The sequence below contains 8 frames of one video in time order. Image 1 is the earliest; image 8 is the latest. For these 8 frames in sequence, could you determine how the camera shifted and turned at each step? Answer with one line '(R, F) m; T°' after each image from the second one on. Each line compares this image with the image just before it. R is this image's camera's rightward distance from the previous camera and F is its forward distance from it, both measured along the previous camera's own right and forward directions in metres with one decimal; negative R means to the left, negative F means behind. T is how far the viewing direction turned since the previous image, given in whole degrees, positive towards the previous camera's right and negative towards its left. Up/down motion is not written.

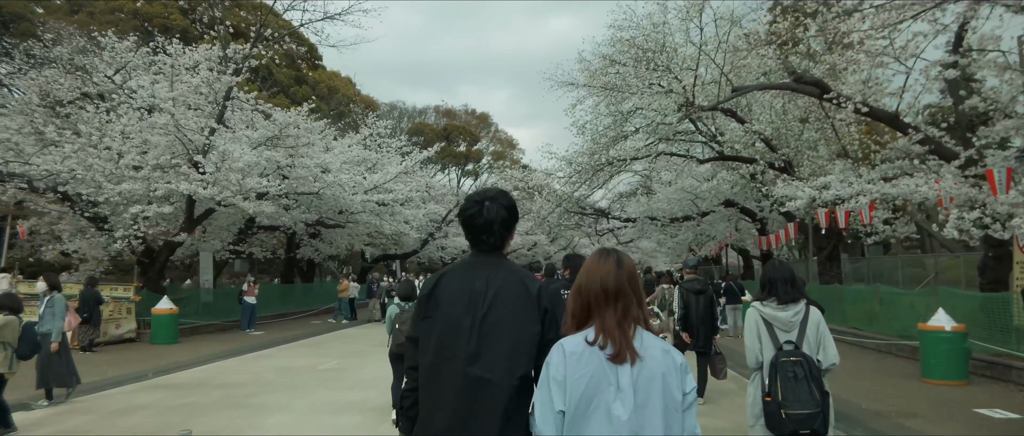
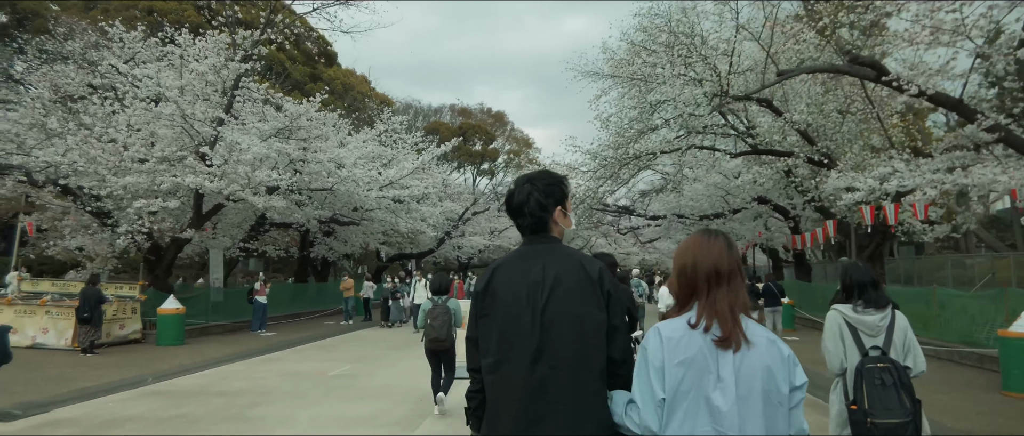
(-0.2, +0.9) m; -1°
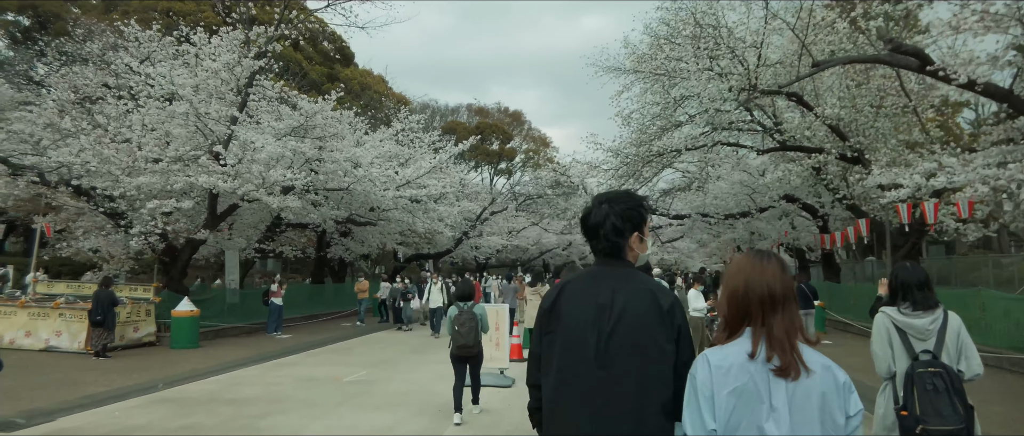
(-0.1, +0.4) m; -2°
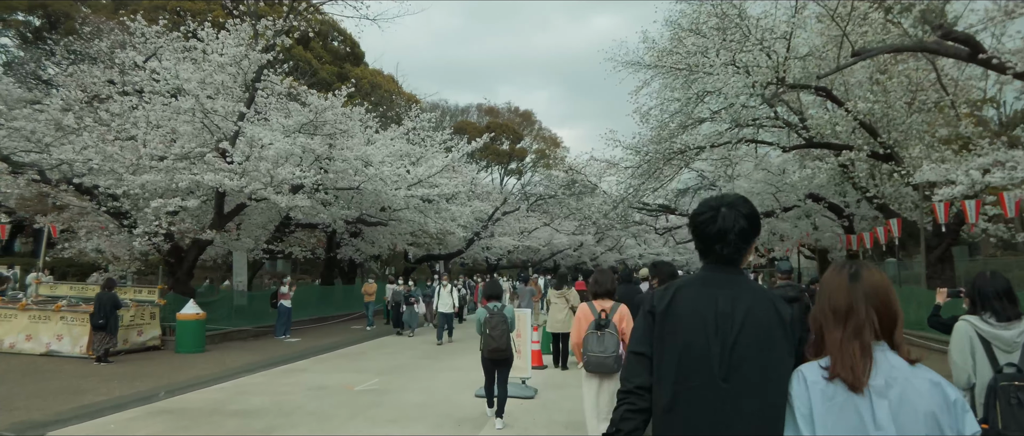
(-0.2, +0.6) m; -1°
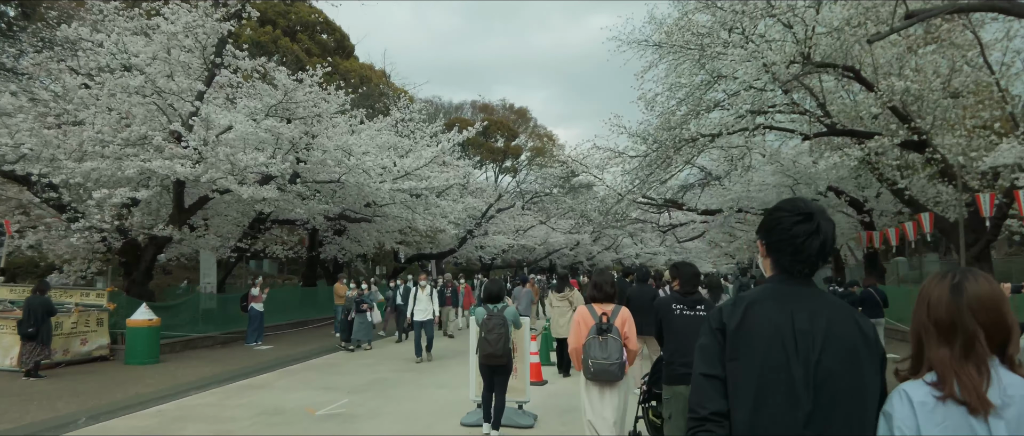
(0.0, +1.6) m; 0°
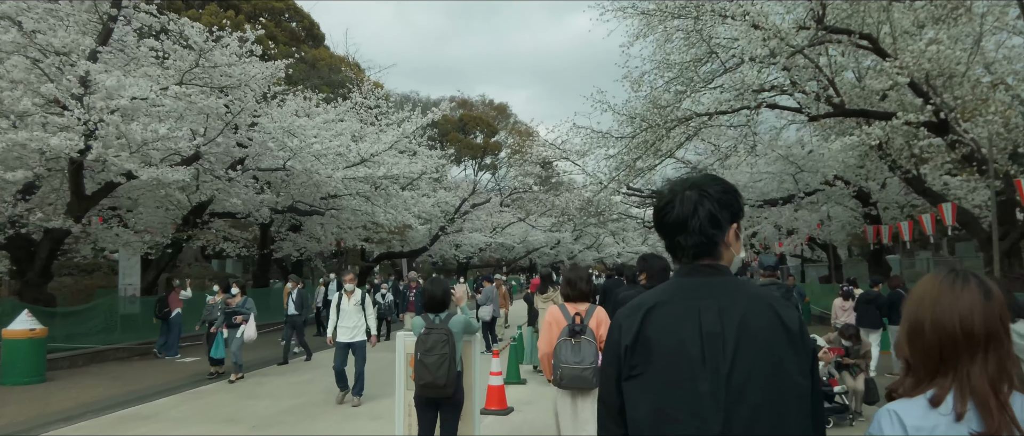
(+0.3, +2.0) m; +2°
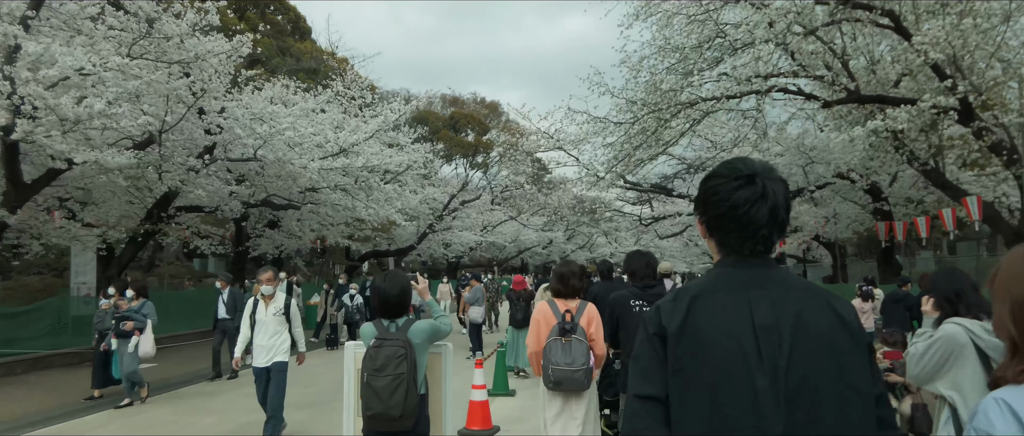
(+0.1, +1.1) m; +1°
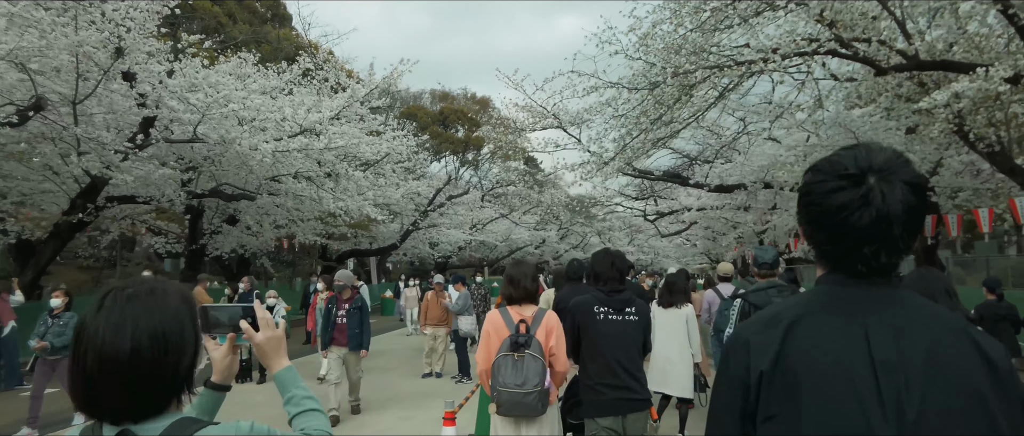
(0.0, +2.3) m; +1°
